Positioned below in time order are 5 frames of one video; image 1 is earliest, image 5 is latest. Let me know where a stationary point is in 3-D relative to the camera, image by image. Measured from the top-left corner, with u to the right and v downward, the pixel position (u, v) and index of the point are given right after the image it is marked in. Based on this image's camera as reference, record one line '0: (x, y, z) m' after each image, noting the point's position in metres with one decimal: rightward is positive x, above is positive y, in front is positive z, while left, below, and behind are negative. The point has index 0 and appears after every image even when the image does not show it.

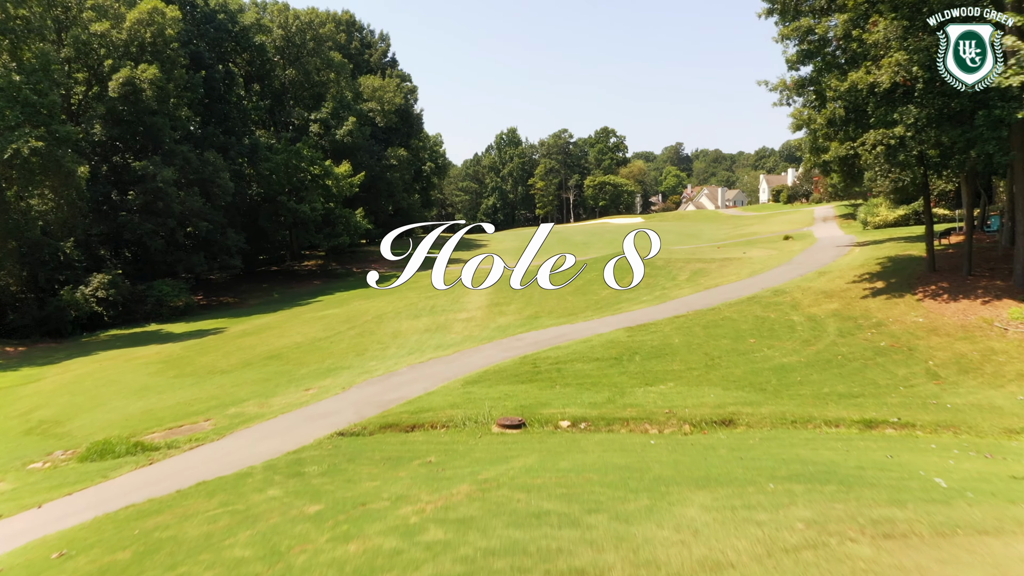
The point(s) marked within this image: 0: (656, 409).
0: (+1.4, -1.2, +8.3) m
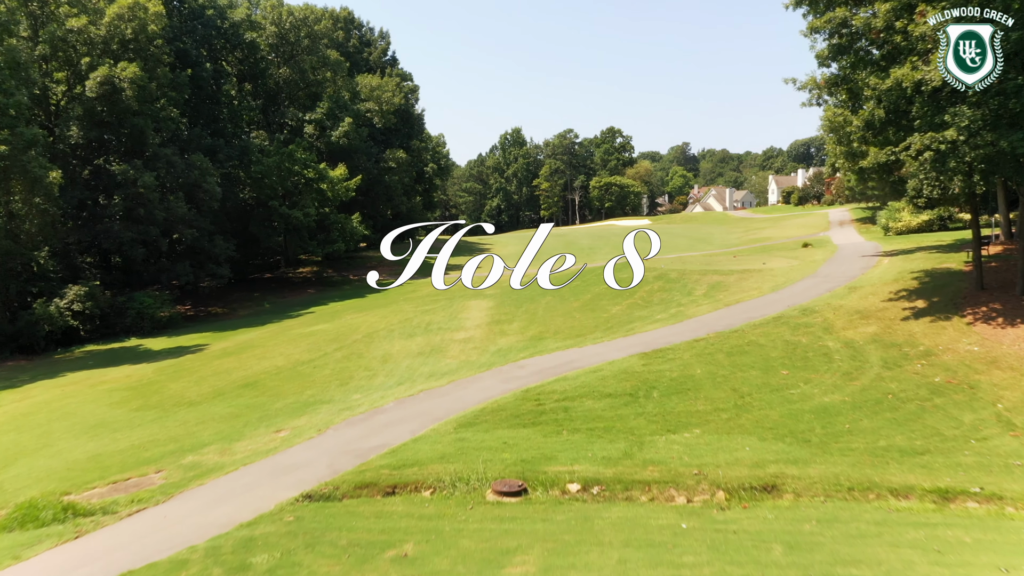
0: (+1.4, -1.5, +7.0) m
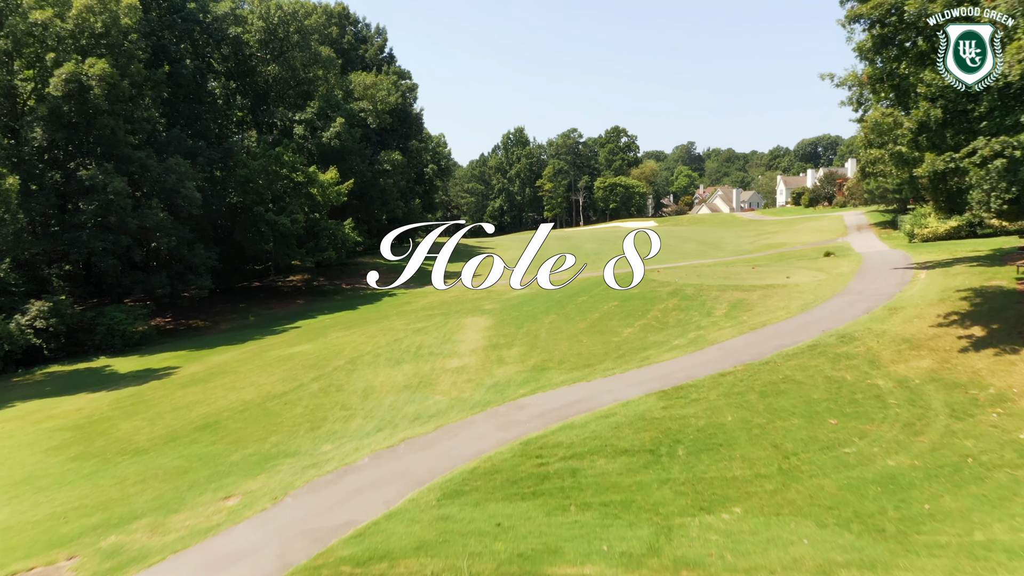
0: (+1.4, -1.8, +5.4) m
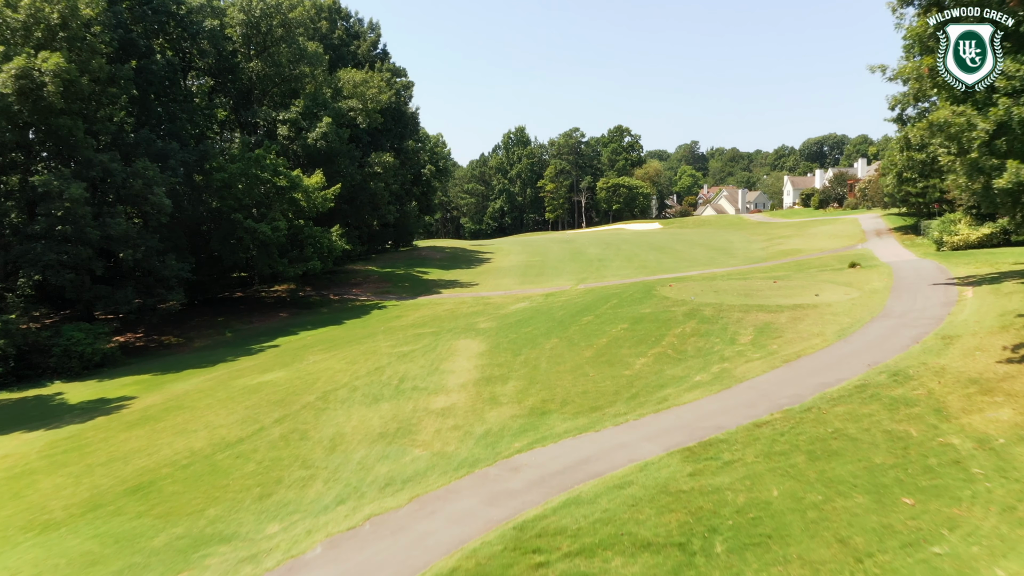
0: (+1.3, -2.2, +3.7) m
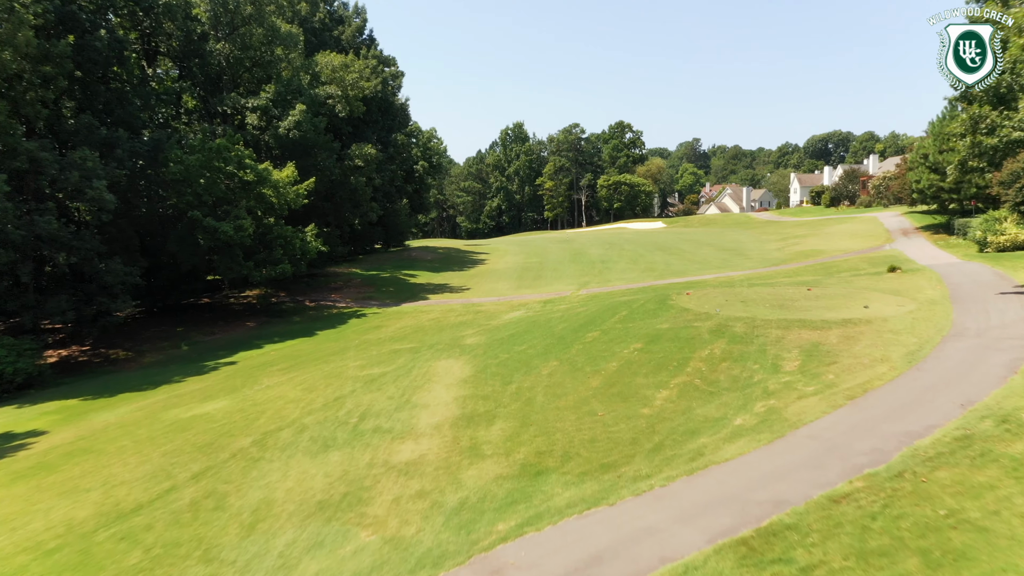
0: (+1.2, -2.4, +1.2) m
